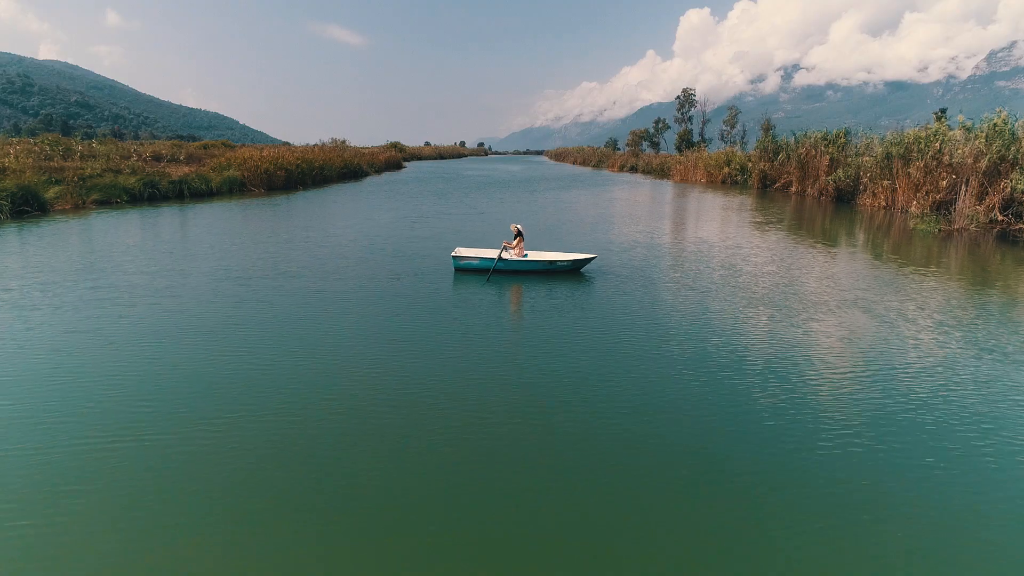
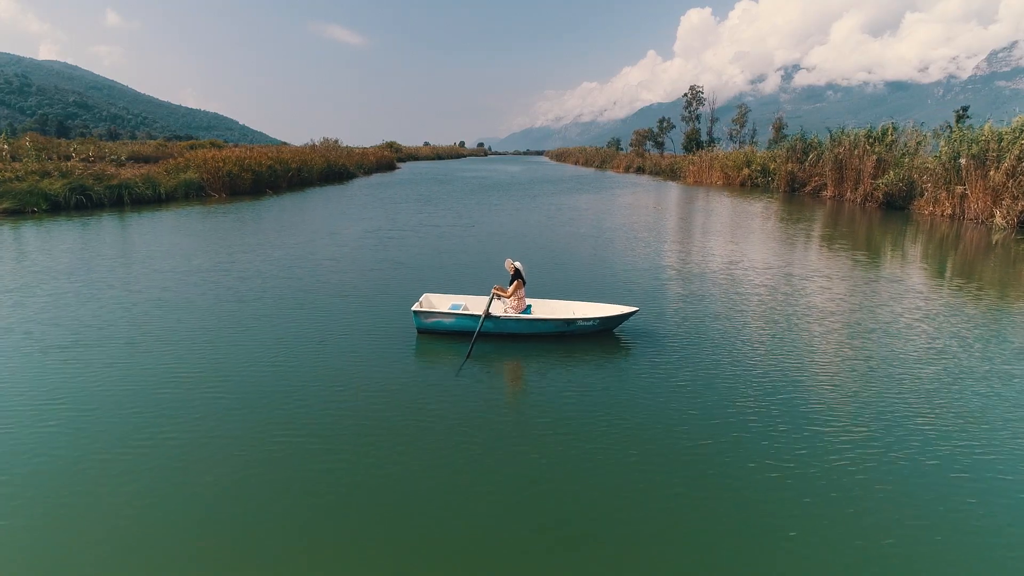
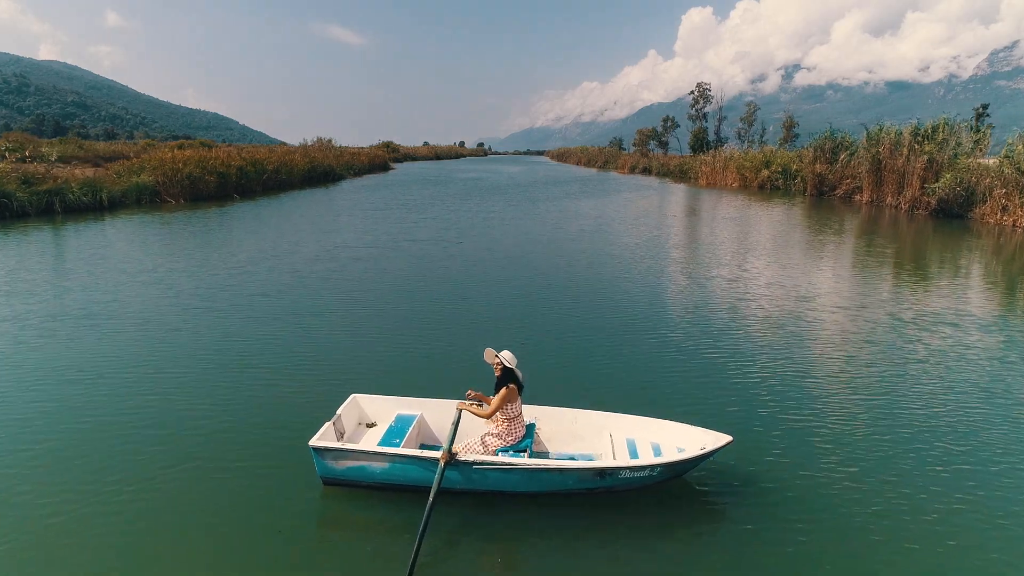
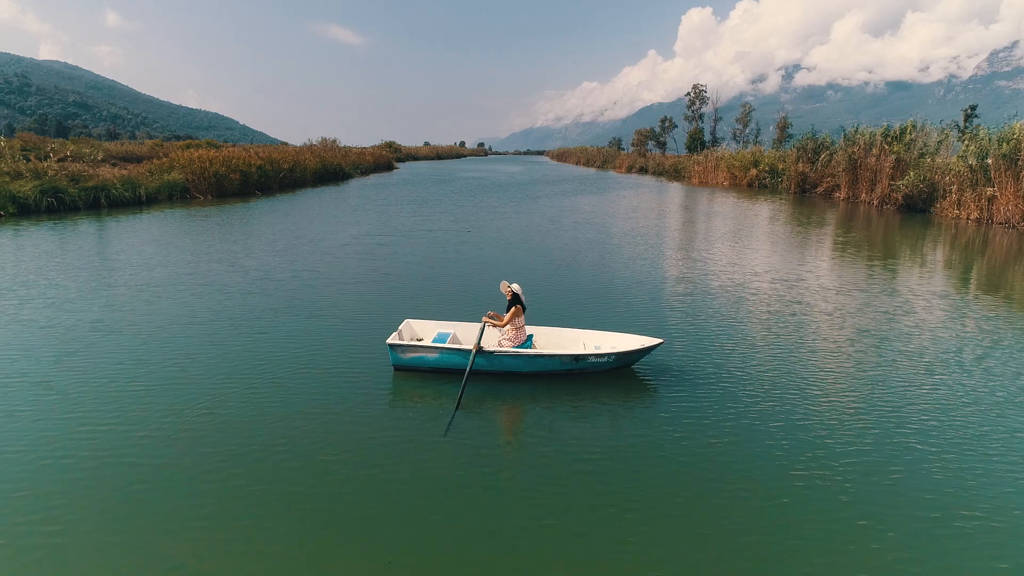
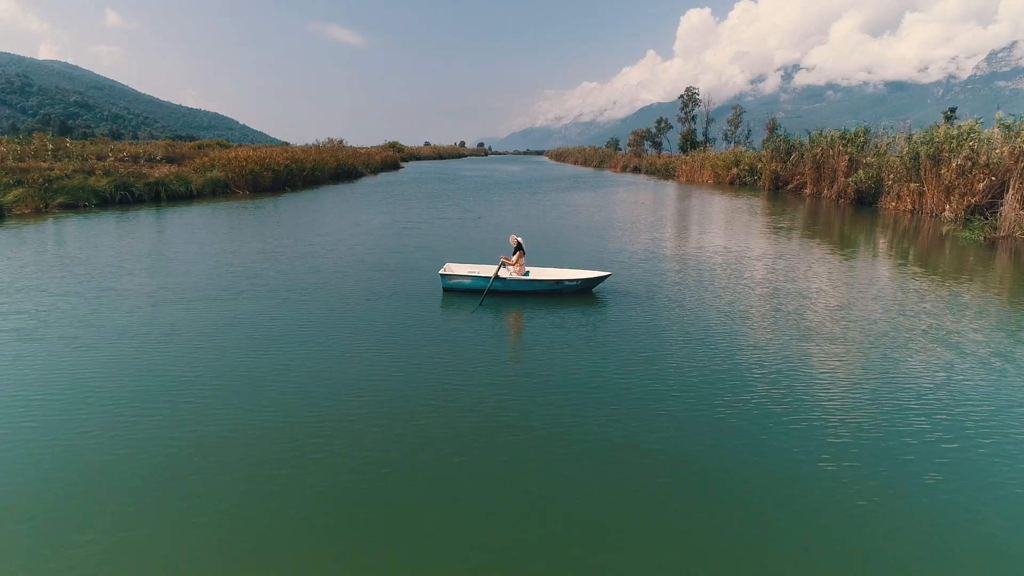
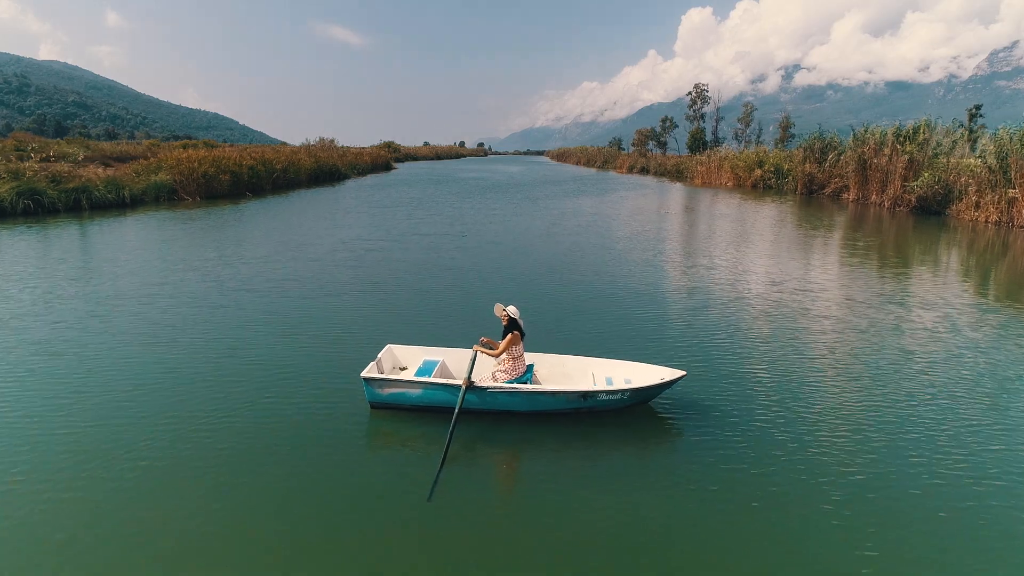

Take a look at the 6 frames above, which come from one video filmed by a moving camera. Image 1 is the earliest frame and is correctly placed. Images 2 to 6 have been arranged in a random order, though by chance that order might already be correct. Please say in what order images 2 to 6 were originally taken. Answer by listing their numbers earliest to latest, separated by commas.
5, 2, 4, 6, 3
